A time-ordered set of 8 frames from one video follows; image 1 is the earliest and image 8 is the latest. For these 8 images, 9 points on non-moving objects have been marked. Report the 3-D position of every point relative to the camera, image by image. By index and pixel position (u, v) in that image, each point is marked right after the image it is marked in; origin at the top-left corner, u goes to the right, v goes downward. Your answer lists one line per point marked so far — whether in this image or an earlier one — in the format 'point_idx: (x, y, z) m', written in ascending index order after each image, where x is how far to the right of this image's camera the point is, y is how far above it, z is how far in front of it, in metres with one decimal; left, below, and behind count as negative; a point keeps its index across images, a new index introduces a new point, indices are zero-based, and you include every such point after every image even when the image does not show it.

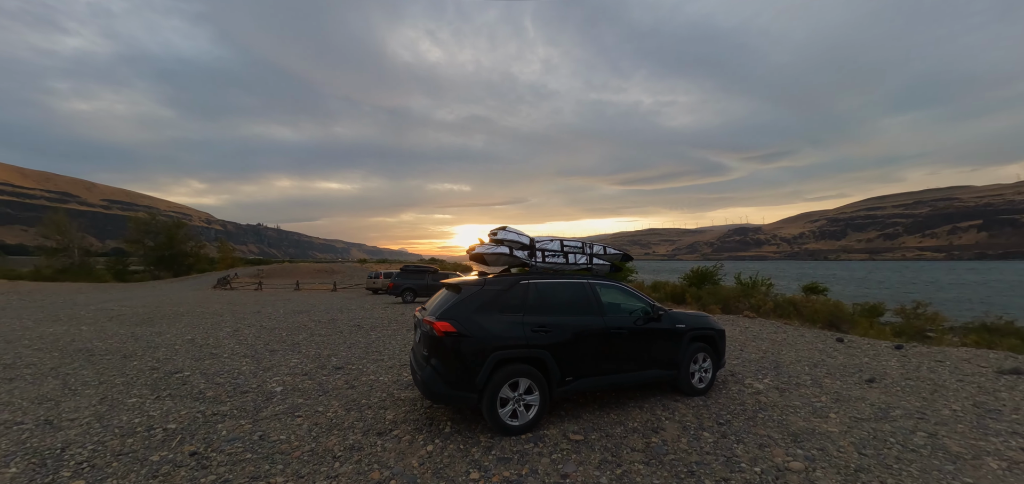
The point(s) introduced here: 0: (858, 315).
0: (+15.0, -3.2, +16.8) m
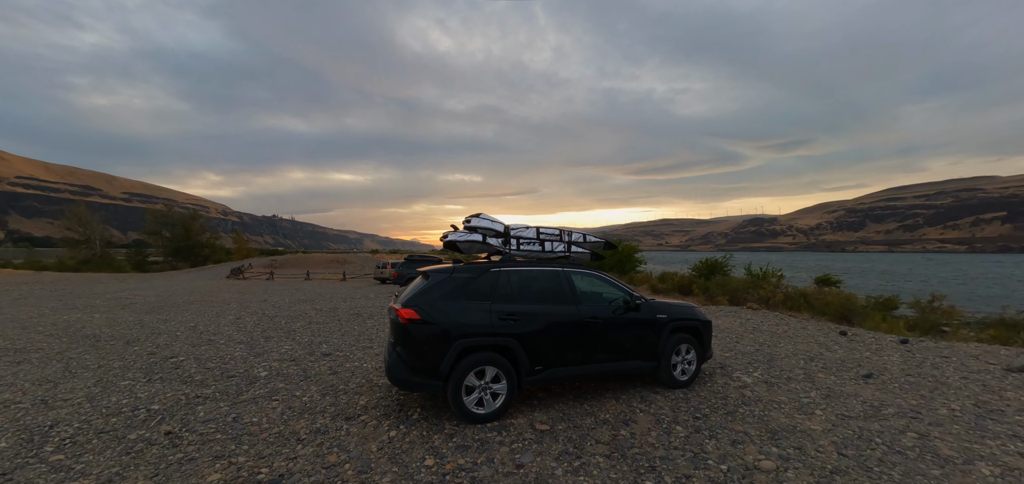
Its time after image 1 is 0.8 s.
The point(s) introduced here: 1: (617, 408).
0: (+15.0, -2.8, +16.2) m
1: (+1.2, -1.9, +4.6) m
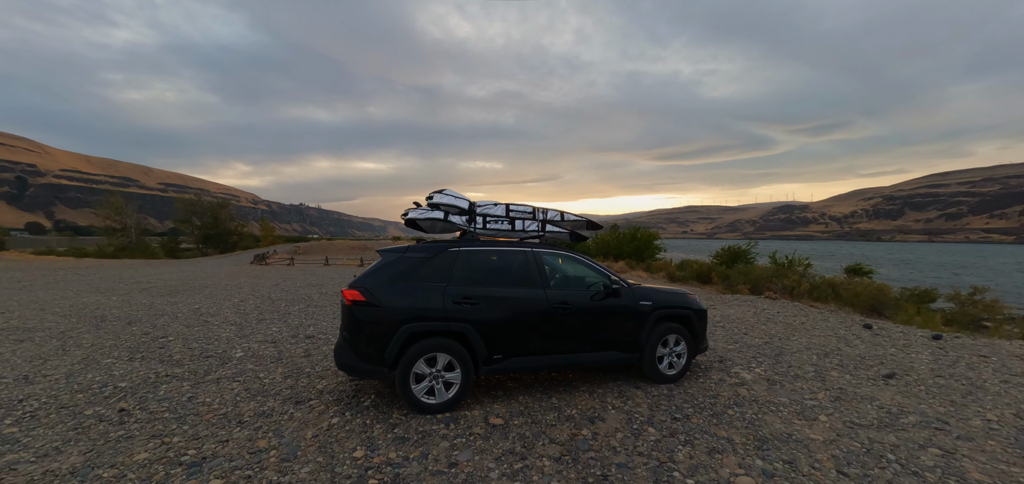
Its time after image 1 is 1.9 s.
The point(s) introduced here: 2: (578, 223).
0: (+15.2, -2.3, +15.0) m
1: (+0.7, -1.7, +4.2) m
2: (+0.8, +0.3, +5.3) m
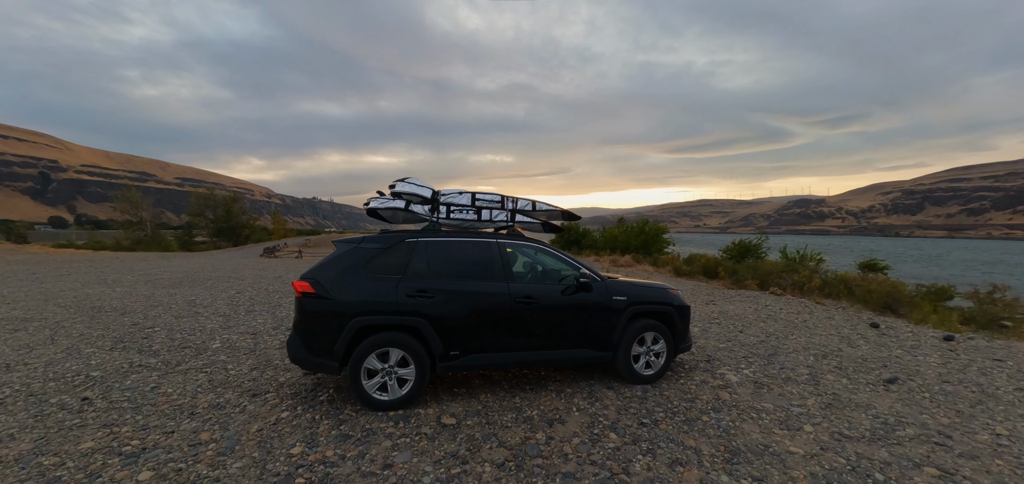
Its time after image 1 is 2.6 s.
0: (+15.0, -2.0, +14.3) m
1: (+0.4, -1.6, +3.9) m
2: (+0.5, +0.4, +5.0) m
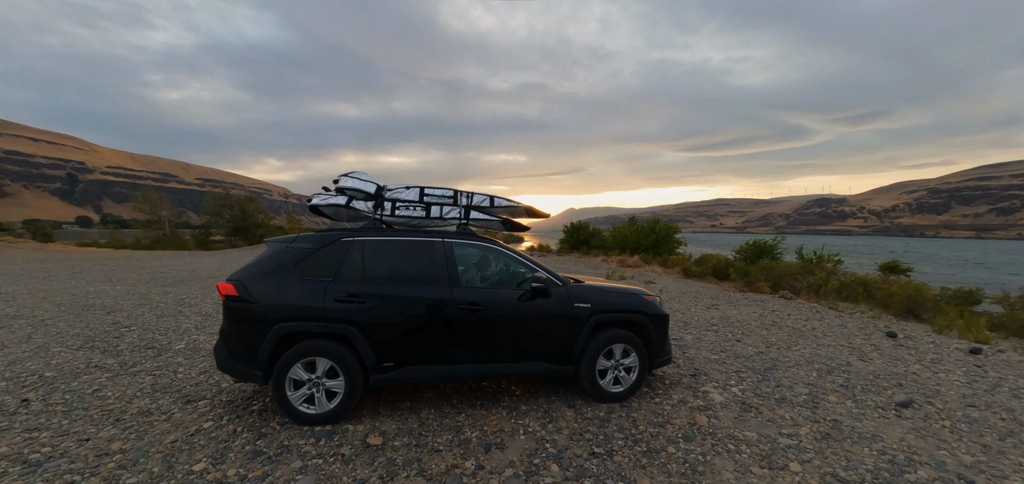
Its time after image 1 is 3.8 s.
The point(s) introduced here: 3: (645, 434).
0: (+14.9, -2.1, +13.3) m
1: (-0.1, -1.6, +3.4) m
2: (0.0, +0.4, +4.5) m
3: (+1.1, -1.6, +3.1) m
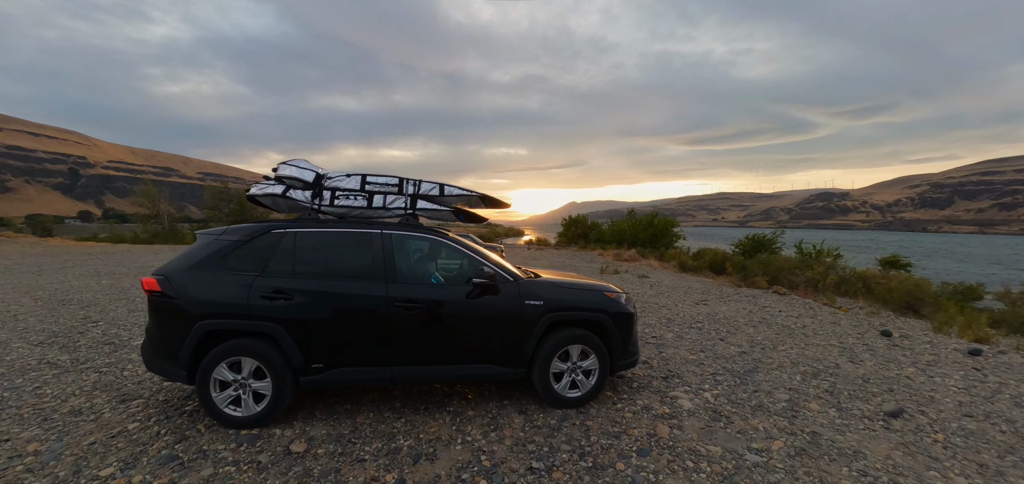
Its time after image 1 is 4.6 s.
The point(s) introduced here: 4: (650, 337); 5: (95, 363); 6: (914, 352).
0: (+14.5, -1.9, +12.9) m
1: (-0.6, -1.5, +3.0) m
2: (-0.4, +0.5, +4.1) m
3: (+0.6, -1.5, +2.7) m
4: (+2.1, -1.4, +5.8) m
5: (-6.3, -1.9, +5.9) m
6: (+5.7, -1.5, +5.5) m
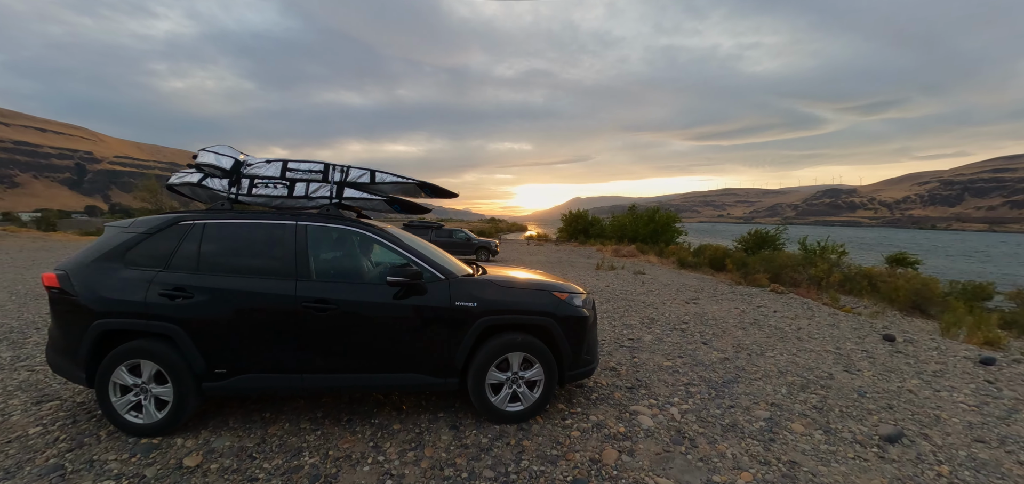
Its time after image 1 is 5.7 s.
0: (+14.0, -1.8, +12.3) m
1: (-1.1, -1.4, +2.5) m
2: (-0.9, +0.5, +3.6) m
3: (+0.1, -1.4, +2.2) m
4: (+1.6, -1.3, +5.3) m
5: (-6.8, -1.8, +5.5) m
6: (+5.2, -1.5, +5.0) m
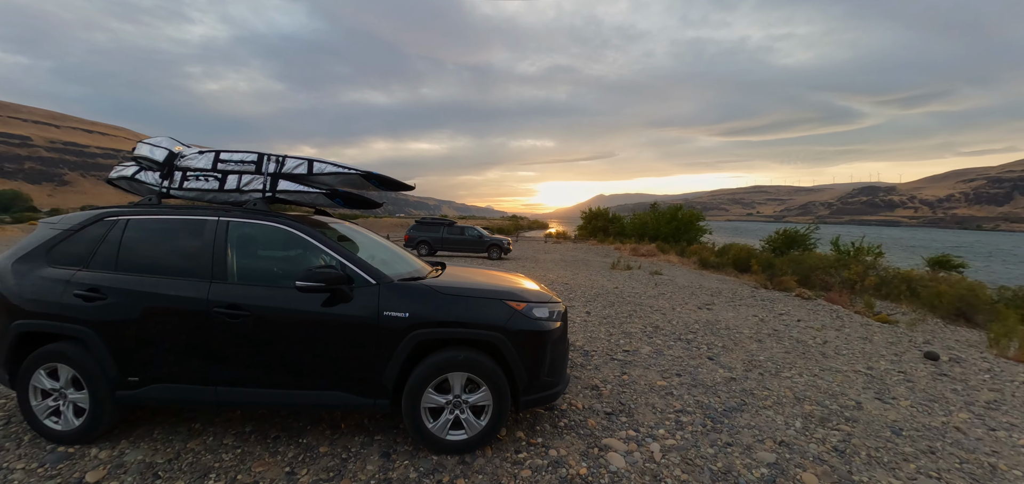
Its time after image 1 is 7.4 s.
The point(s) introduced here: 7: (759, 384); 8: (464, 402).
0: (+14.2, -1.8, +11.1) m
1: (-1.5, -1.4, +2.1) m
2: (-1.2, +0.6, +3.2) m
3: (-0.3, -1.4, +1.7) m
4: (+1.3, -1.3, +4.8) m
5: (-7.0, -1.7, +5.4) m
6: (+5.0, -1.5, +4.2) m
7: (+2.5, -1.4, +3.9) m
8: (-0.3, -1.1, +2.4) m
